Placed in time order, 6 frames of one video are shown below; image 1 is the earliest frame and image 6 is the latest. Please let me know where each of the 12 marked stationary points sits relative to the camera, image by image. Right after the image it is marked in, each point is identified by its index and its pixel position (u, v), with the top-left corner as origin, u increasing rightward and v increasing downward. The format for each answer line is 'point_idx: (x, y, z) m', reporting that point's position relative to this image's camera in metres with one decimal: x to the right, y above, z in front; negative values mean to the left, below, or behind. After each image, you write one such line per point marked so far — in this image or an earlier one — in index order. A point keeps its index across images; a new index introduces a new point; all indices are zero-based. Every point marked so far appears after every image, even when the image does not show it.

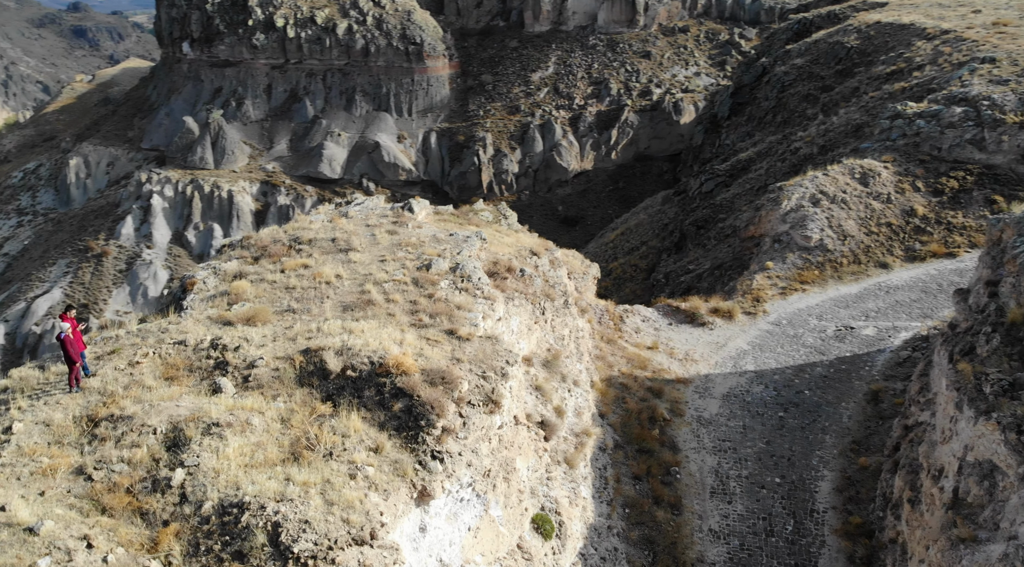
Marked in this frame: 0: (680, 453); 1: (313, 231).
0: (+3.7, -3.7, +16.8) m
1: (-4.1, +1.1, +15.7) m
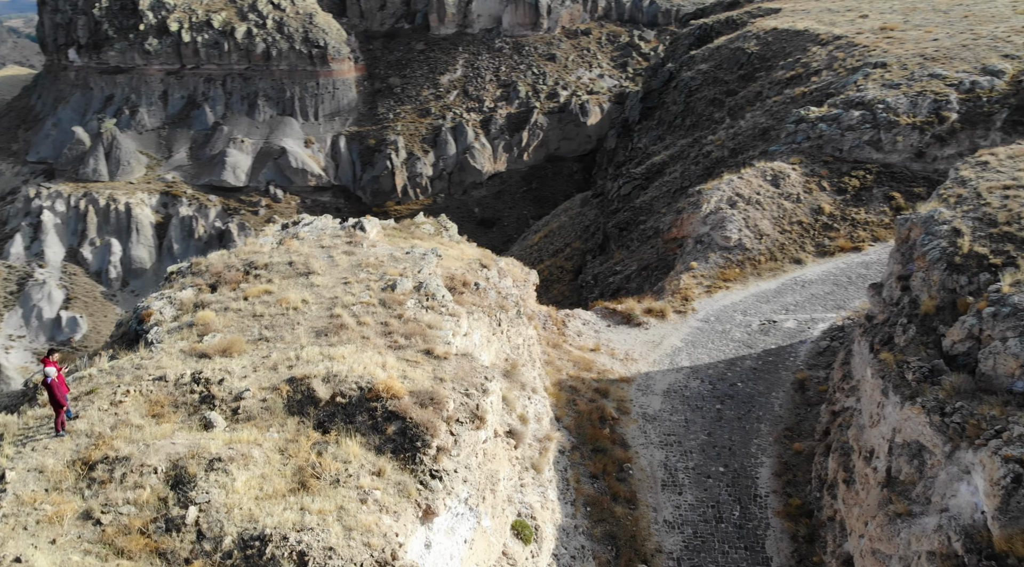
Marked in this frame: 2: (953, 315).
0: (+2.8, -3.8, +17.7) m
1: (-5.0, +0.6, +15.7) m
2: (+8.4, -0.6, +14.6) m
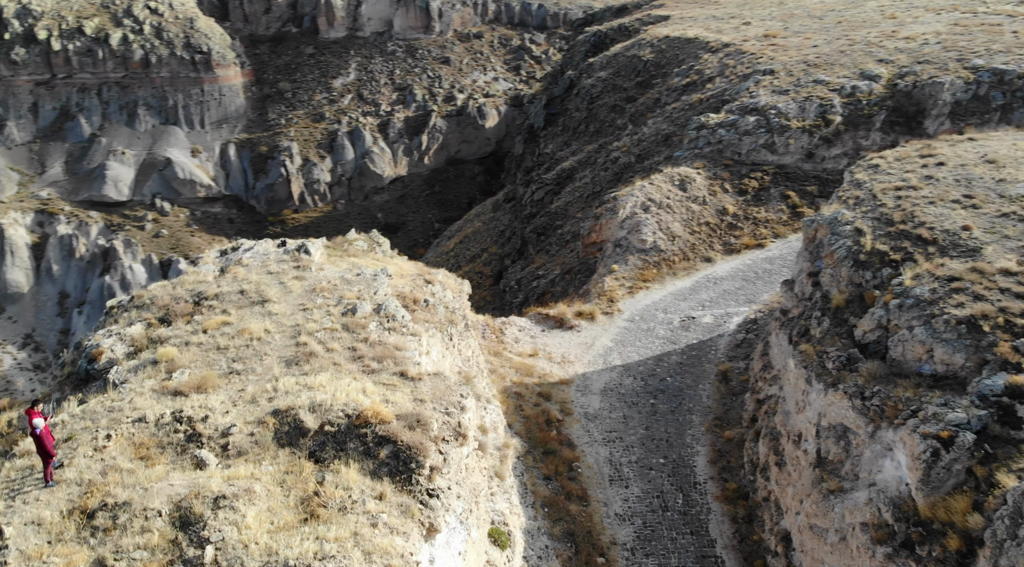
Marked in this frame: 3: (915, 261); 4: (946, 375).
0: (+1.6, -4.0, +18.6) m
1: (-6.1, 0.0, +15.6) m
2: (+7.4, -0.5, +16.2) m
3: (+8.4, +0.5, +16.0) m
4: (+7.7, -1.6, +13.6) m
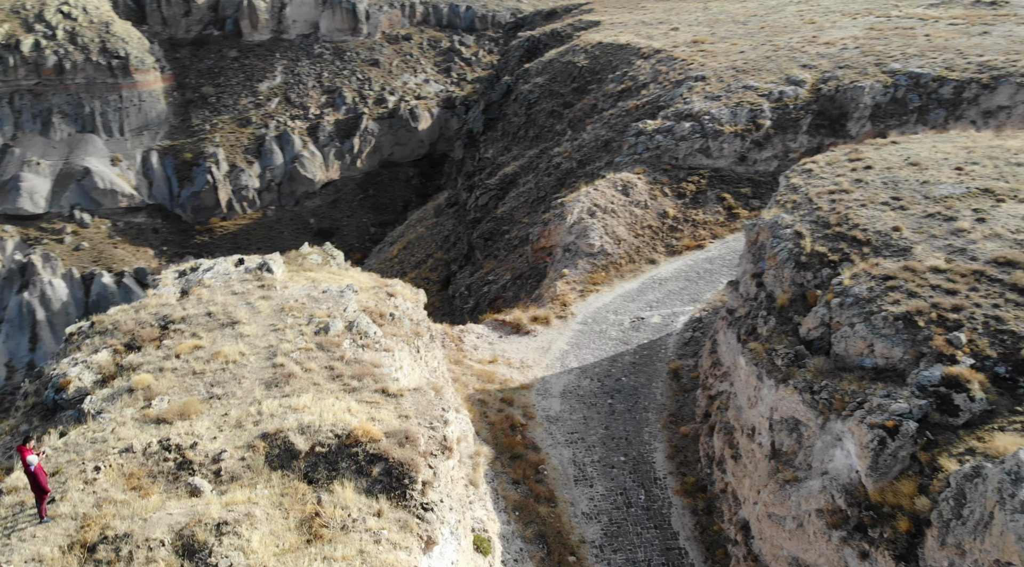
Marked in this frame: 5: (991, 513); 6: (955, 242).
0: (+0.7, -4.2, +19.2) m
1: (-6.8, -0.5, +15.5) m
2: (+6.6, -0.5, +17.3) m
3: (+7.6, +0.5, +17.1) m
4: (+7.1, -1.6, +14.7) m
5: (+7.1, -3.4, +11.3) m
6: (+9.8, +0.9, +17.0) m
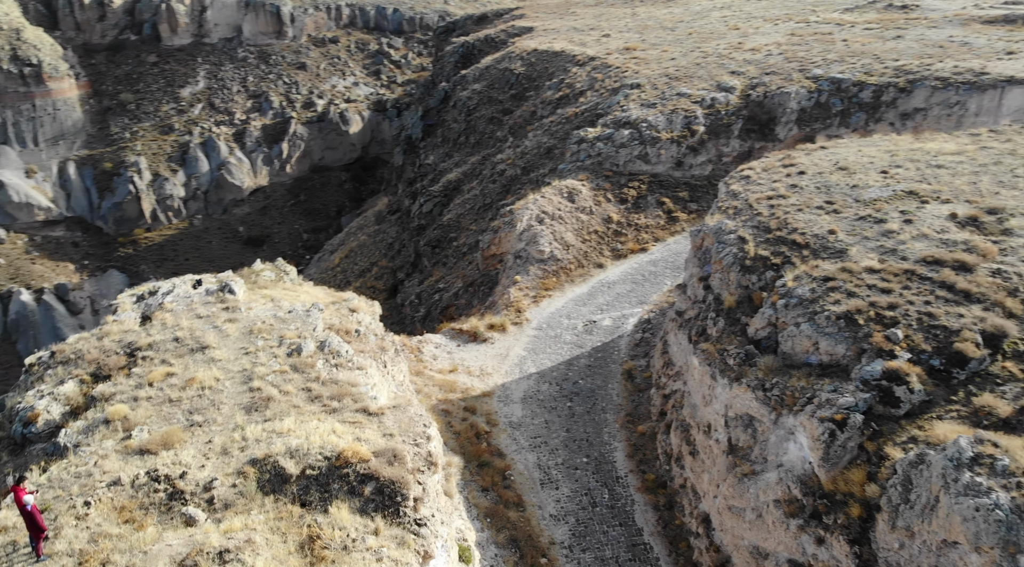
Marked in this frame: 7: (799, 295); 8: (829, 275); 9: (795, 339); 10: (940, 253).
0: (-0.1, -4.5, +19.7) m
1: (-7.4, -1.0, +15.4) m
2: (+5.7, -0.6, +18.3) m
3: (+6.7, +0.5, +18.2) m
4: (+6.5, -1.6, +15.8) m
5: (+6.9, -3.5, +12.4) m
6: (+8.9, +1.0, +18.3) m
7: (+6.4, -0.2, +17.1) m
8: (+7.2, +0.2, +17.4) m
9: (+6.0, -1.2, +16.4) m
10: (+9.7, +0.7, +17.5) m
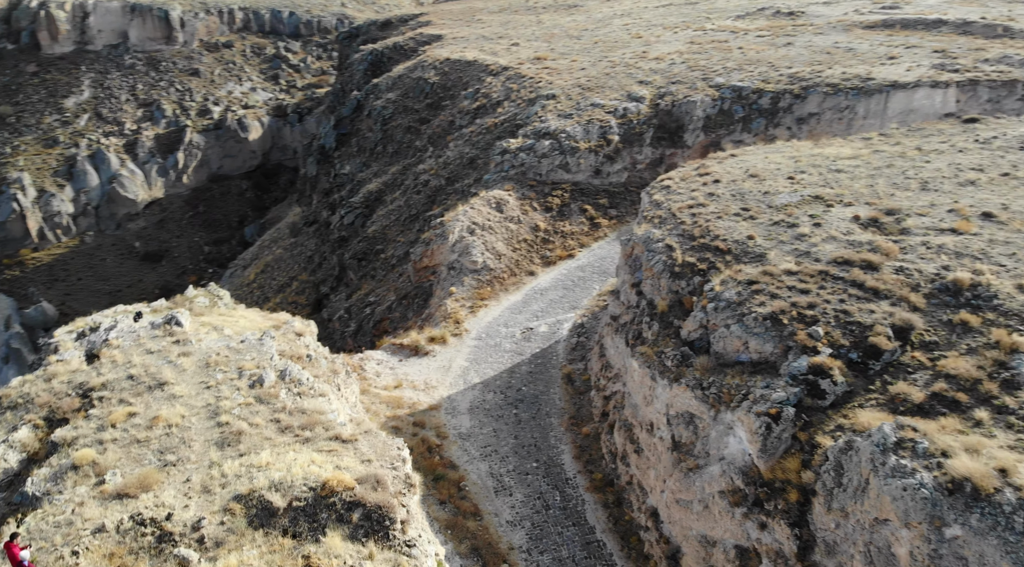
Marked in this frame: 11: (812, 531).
0: (-1.4, -4.9, +20.3) m
1: (-8.3, -1.7, +15.1) m
2: (+4.4, -0.7, +19.6) m
3: (+5.3, +0.4, +19.6) m
4: (+5.5, -1.7, +17.1) m
5: (+6.4, -3.5, +13.8) m
6: (+7.5, +1.0, +20.0) m
7: (+5.2, -0.4, +18.5) m
8: (+5.9, +0.1, +18.8) m
9: (+5.0, -1.3, +17.7) m
10: (+8.4, +0.7, +19.2) m
11: (+5.8, -4.7, +14.7) m
